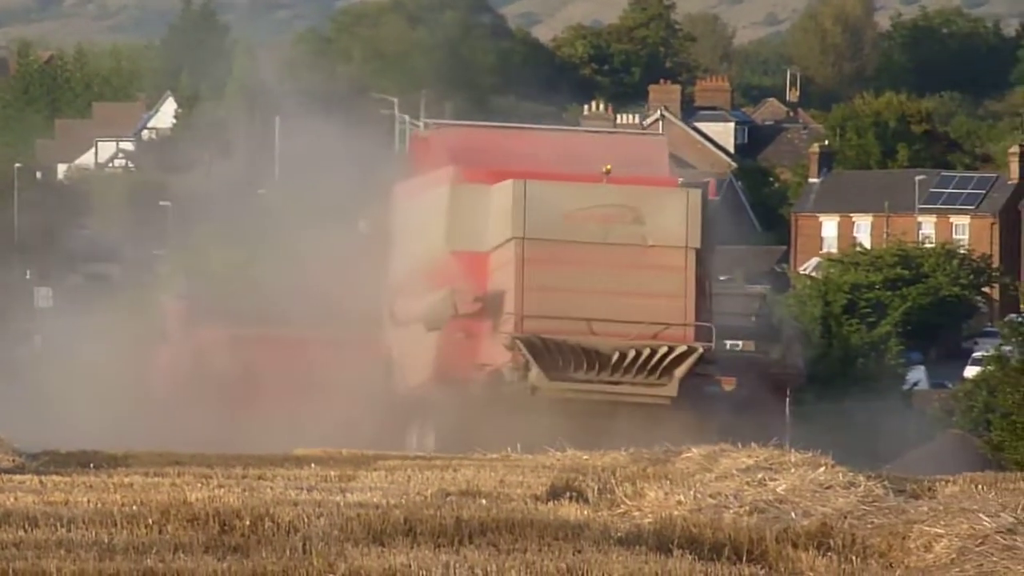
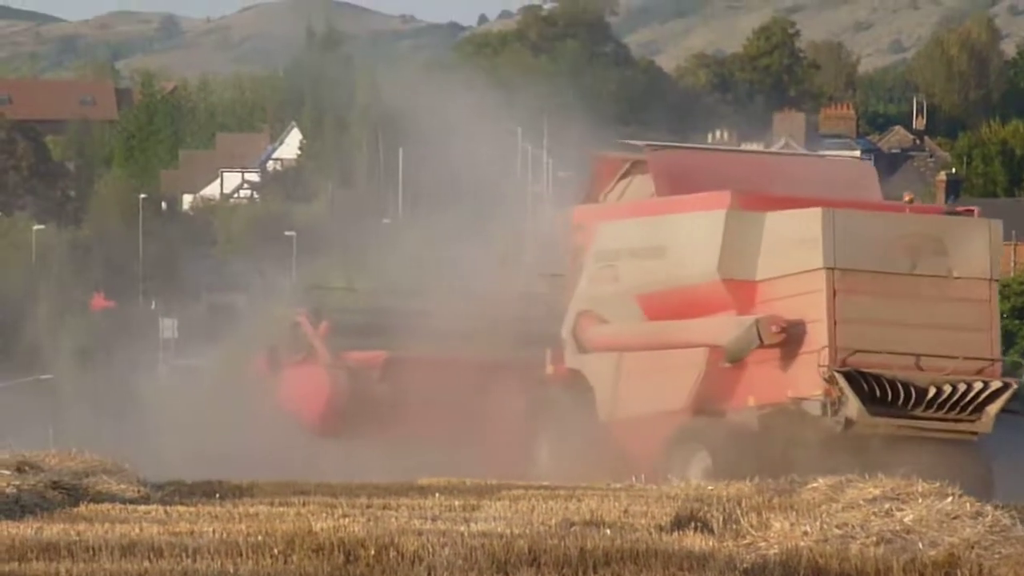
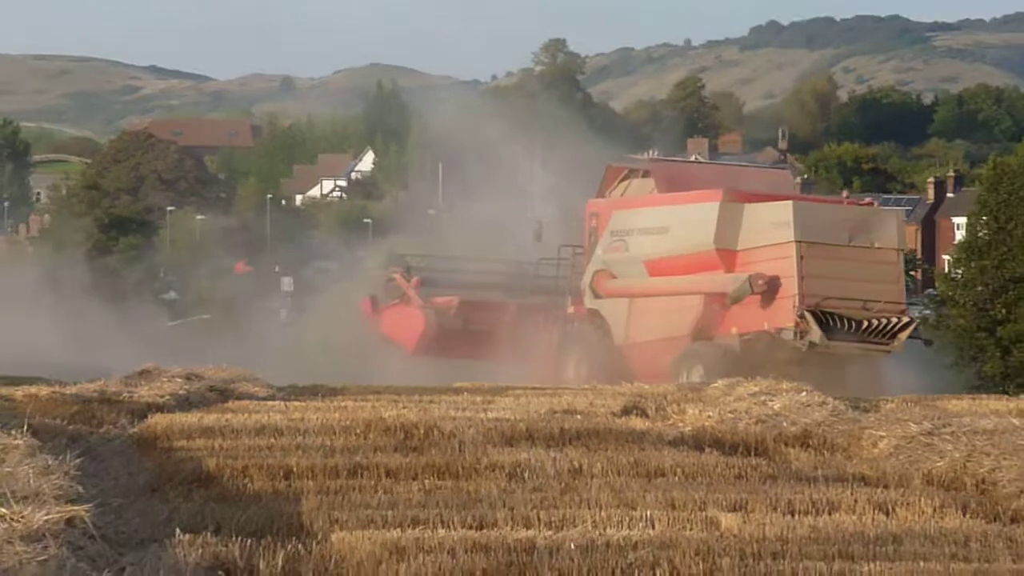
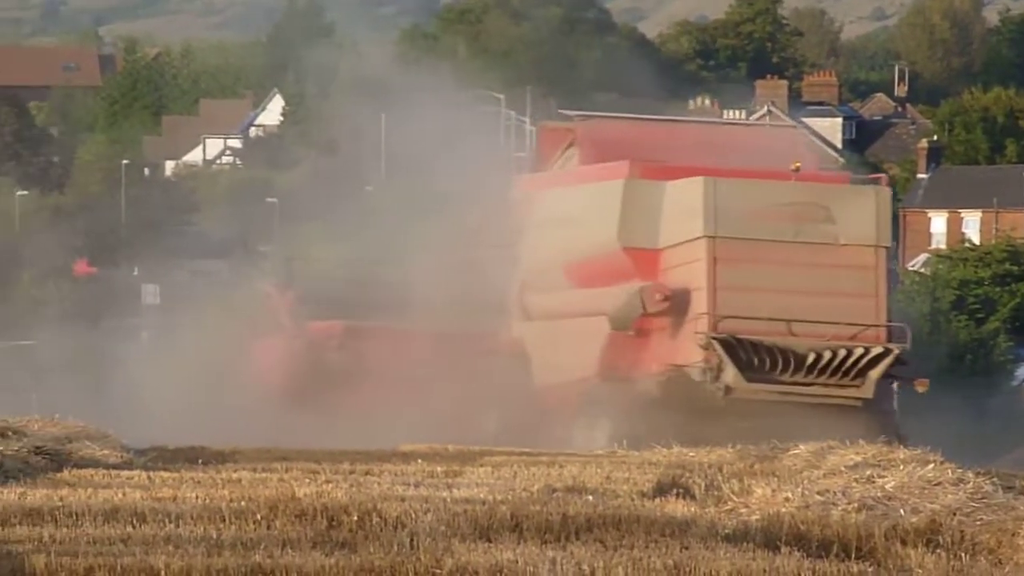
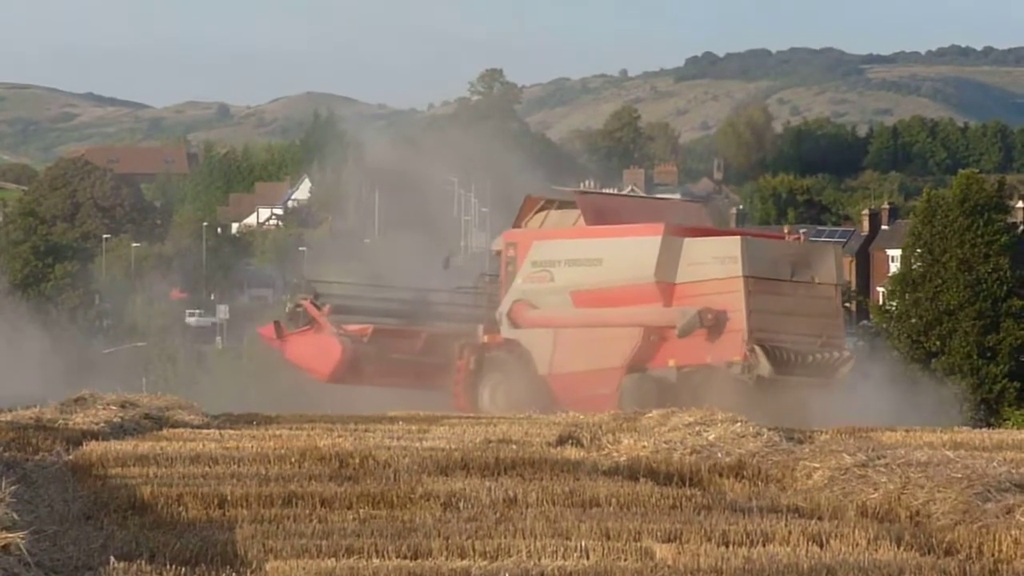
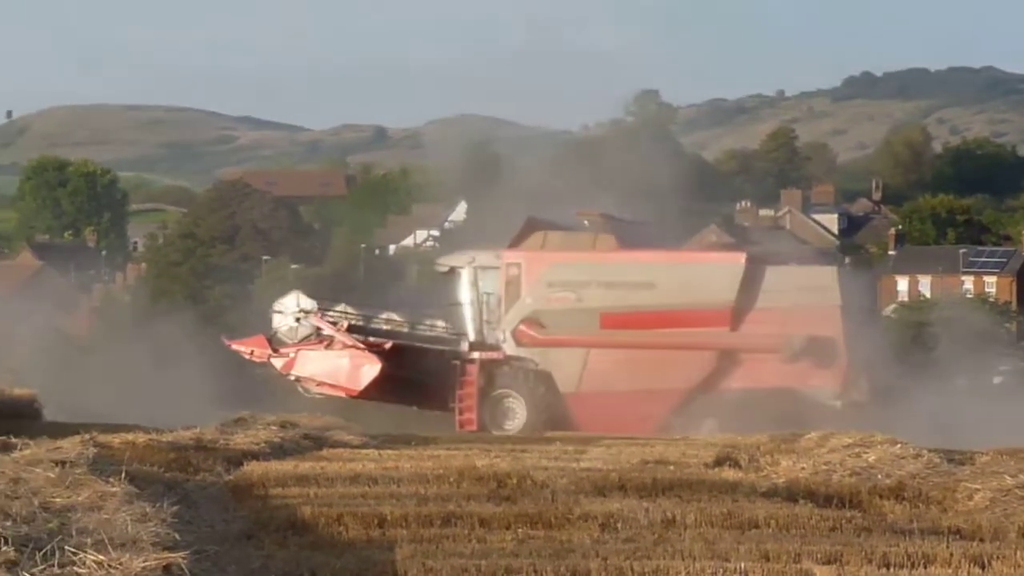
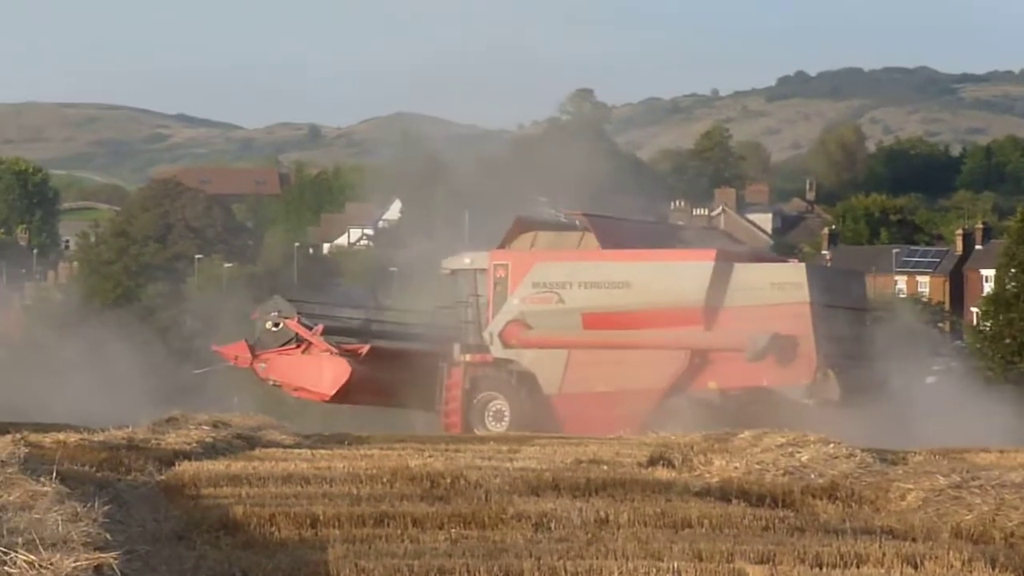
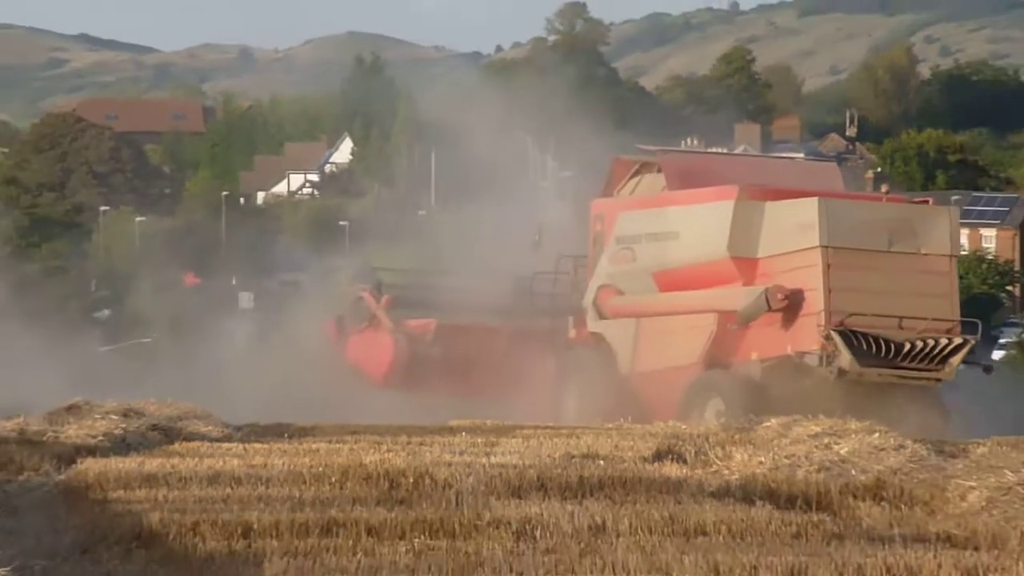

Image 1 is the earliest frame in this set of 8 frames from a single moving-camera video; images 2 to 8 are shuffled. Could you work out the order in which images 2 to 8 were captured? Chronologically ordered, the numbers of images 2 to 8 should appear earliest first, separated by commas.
4, 2, 8, 3, 5, 7, 6
